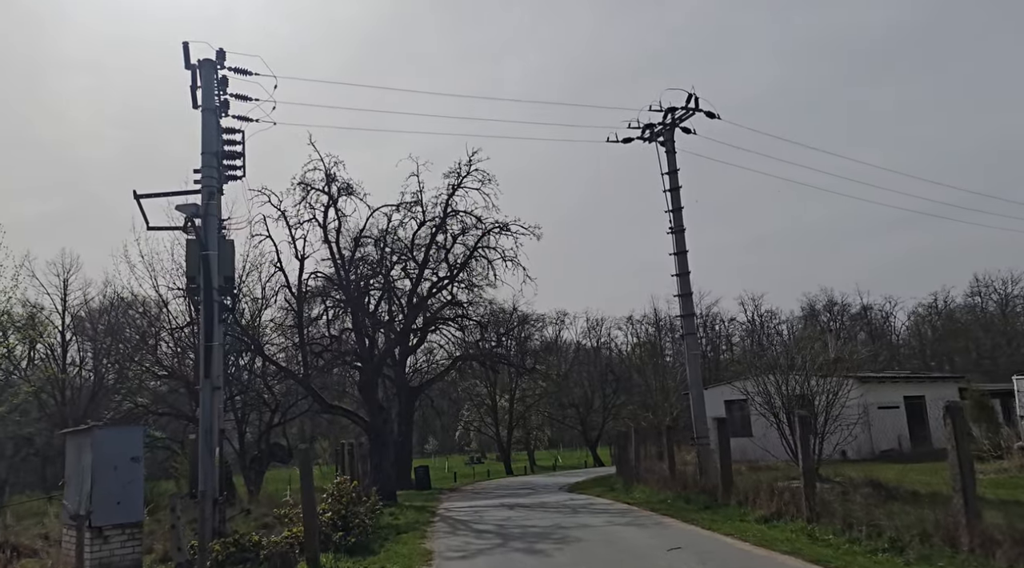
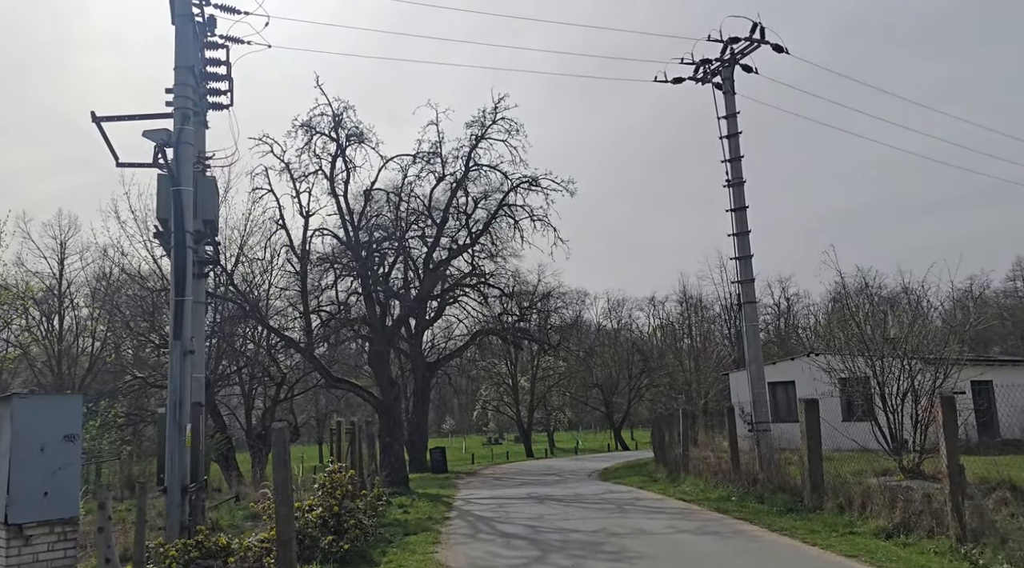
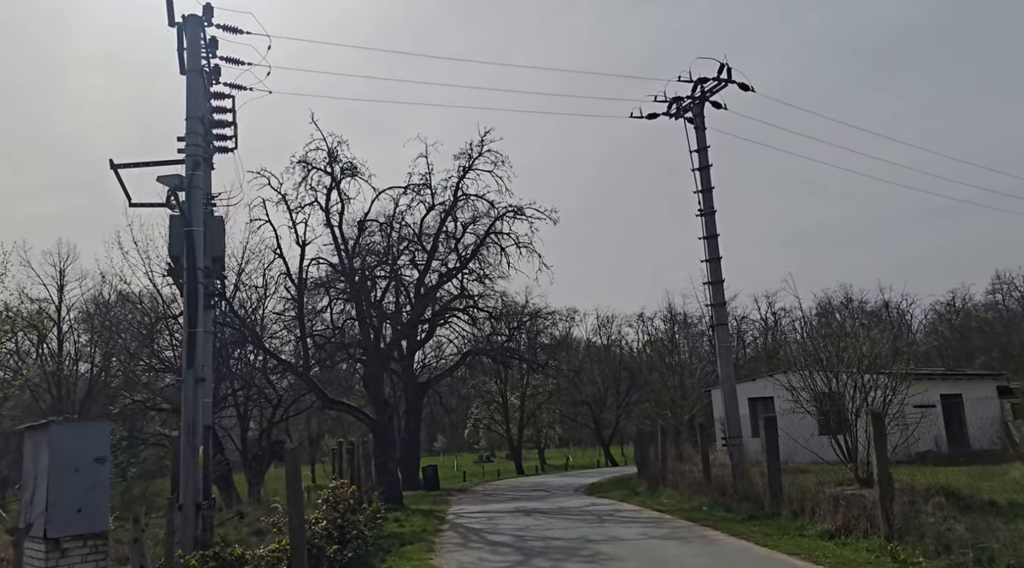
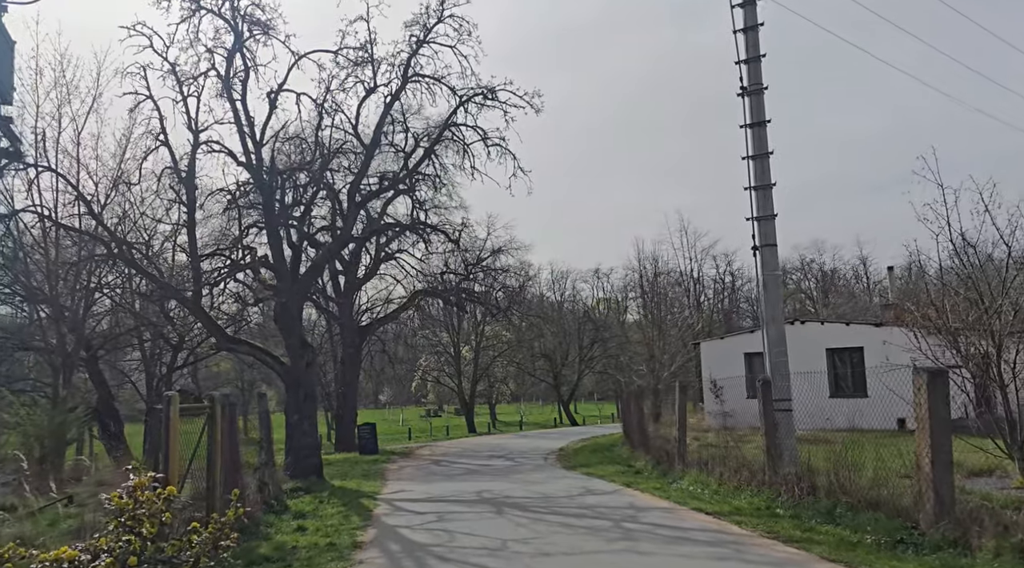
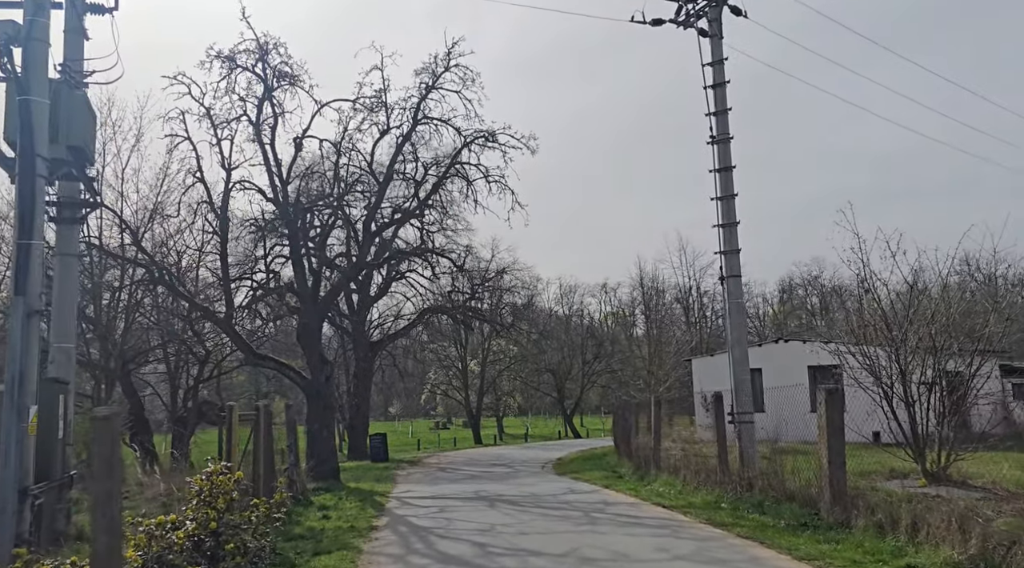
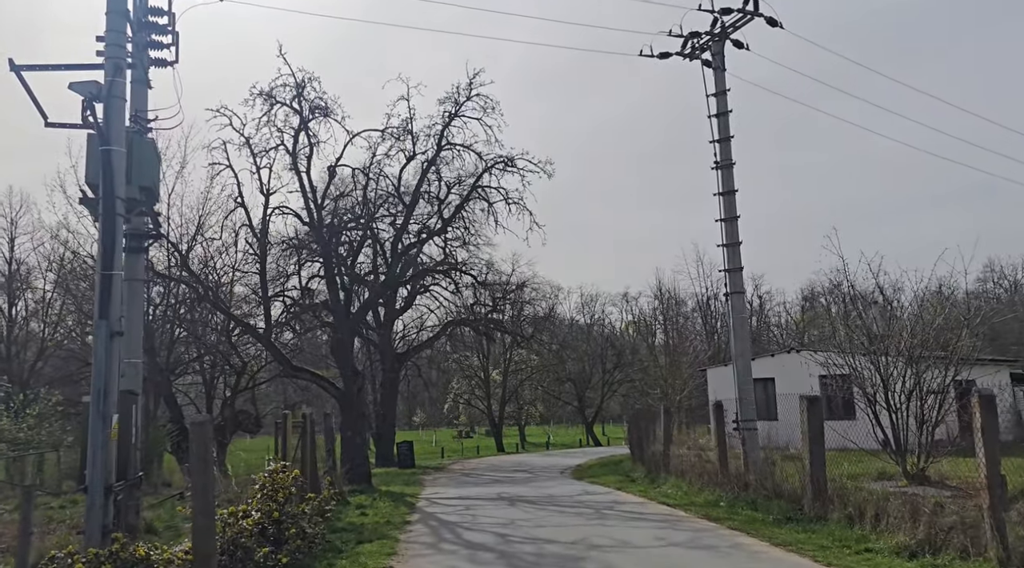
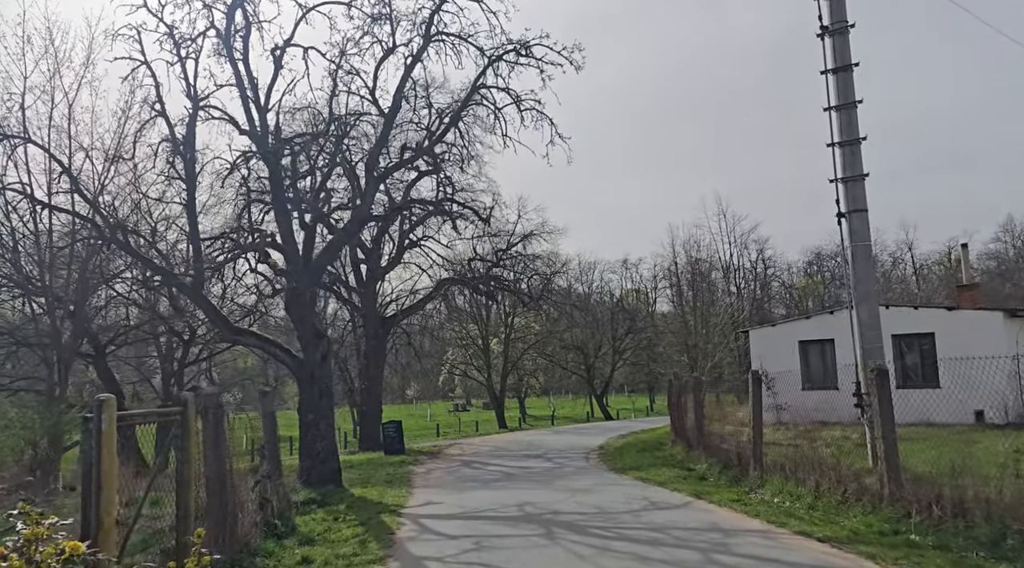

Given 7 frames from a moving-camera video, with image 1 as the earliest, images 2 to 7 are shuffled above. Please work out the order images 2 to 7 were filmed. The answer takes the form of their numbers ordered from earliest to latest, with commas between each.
3, 2, 6, 5, 4, 7
